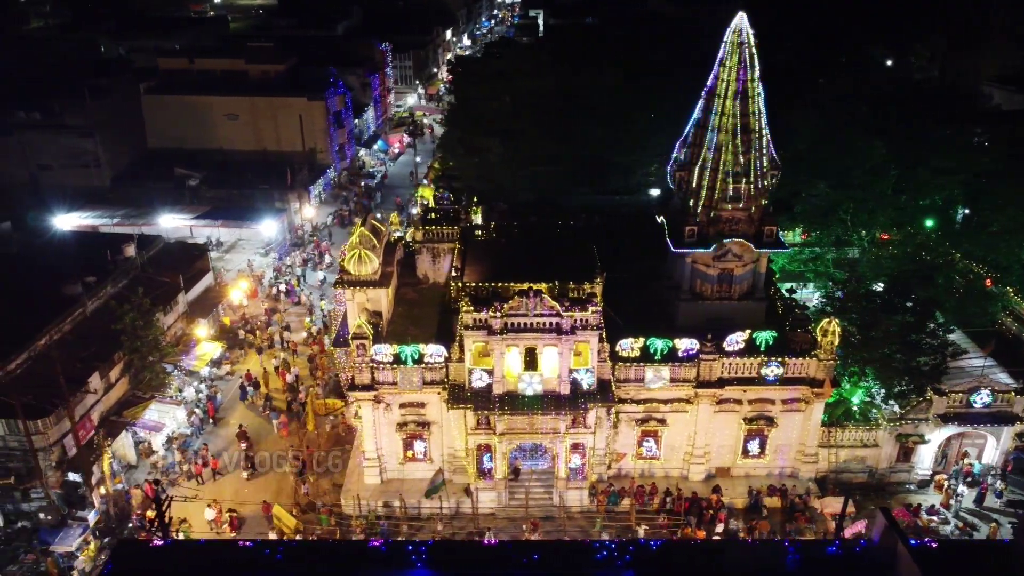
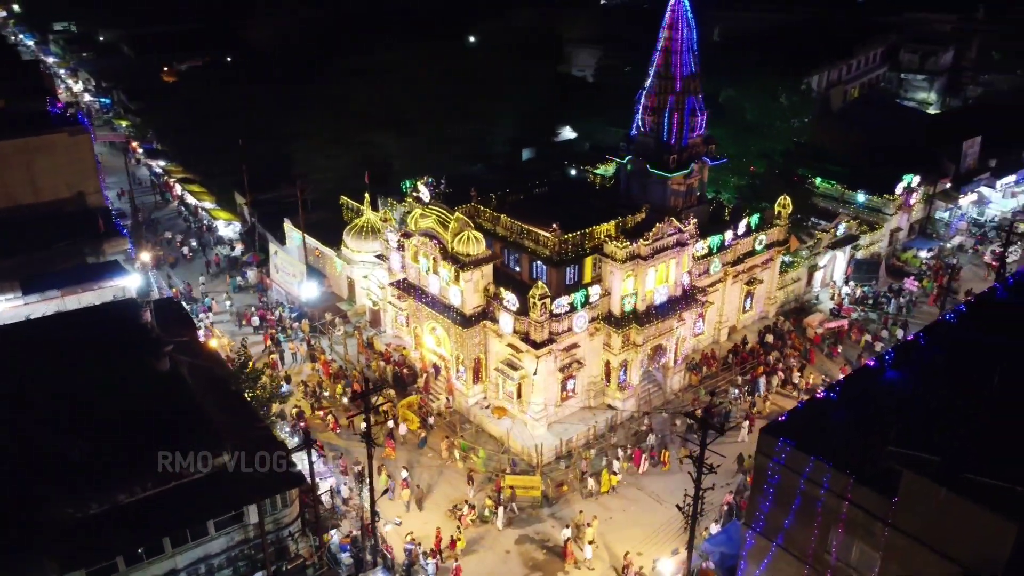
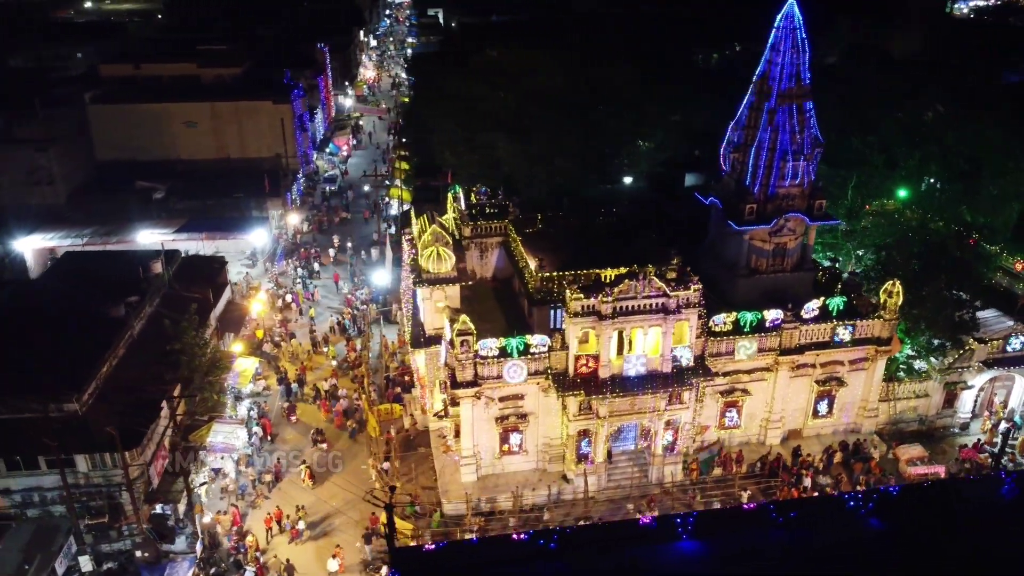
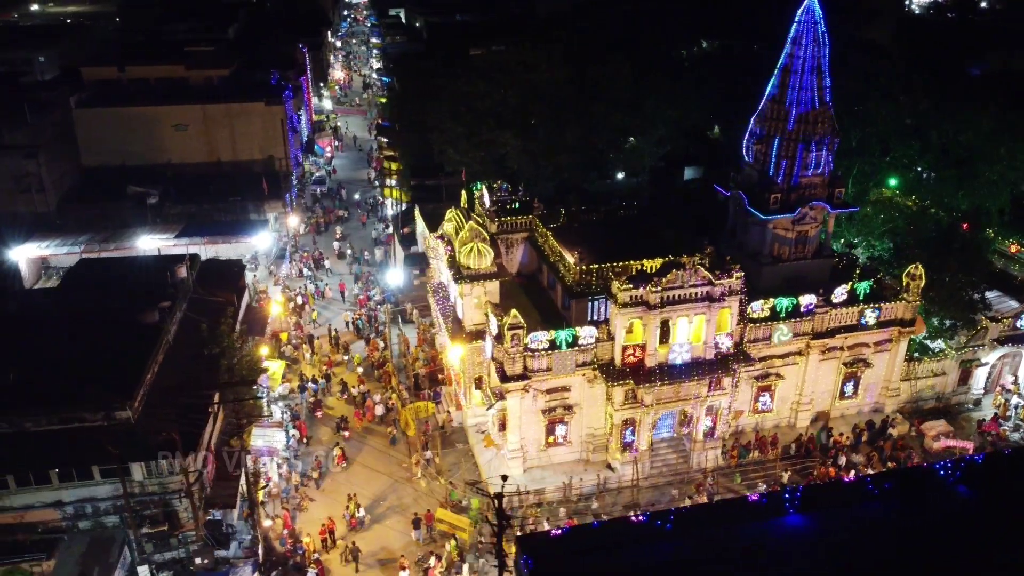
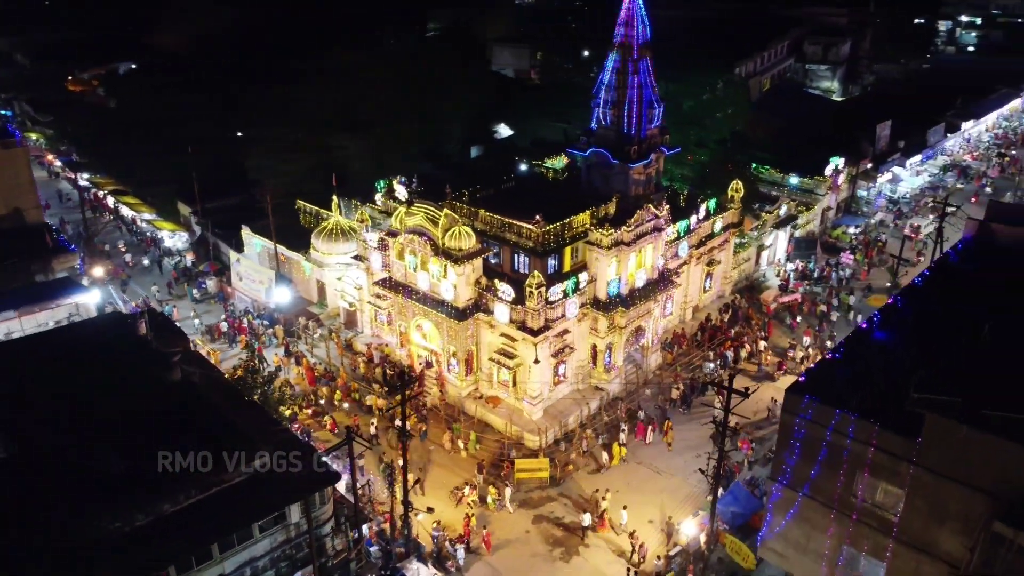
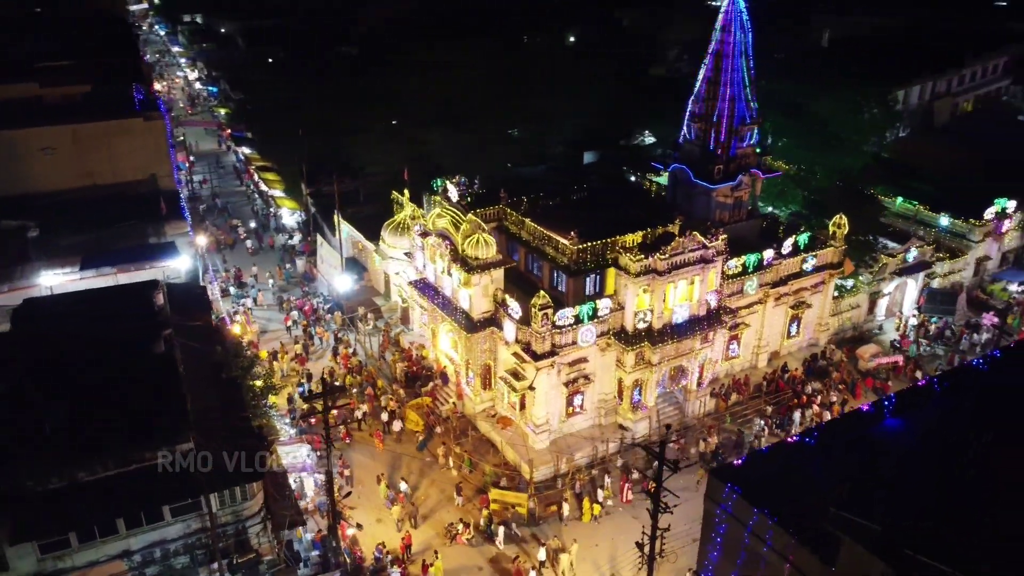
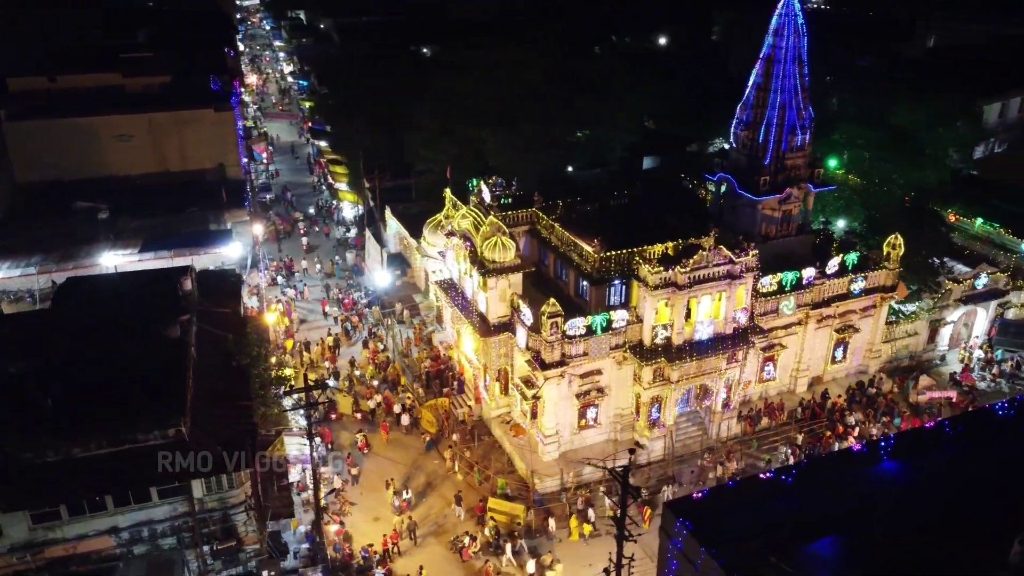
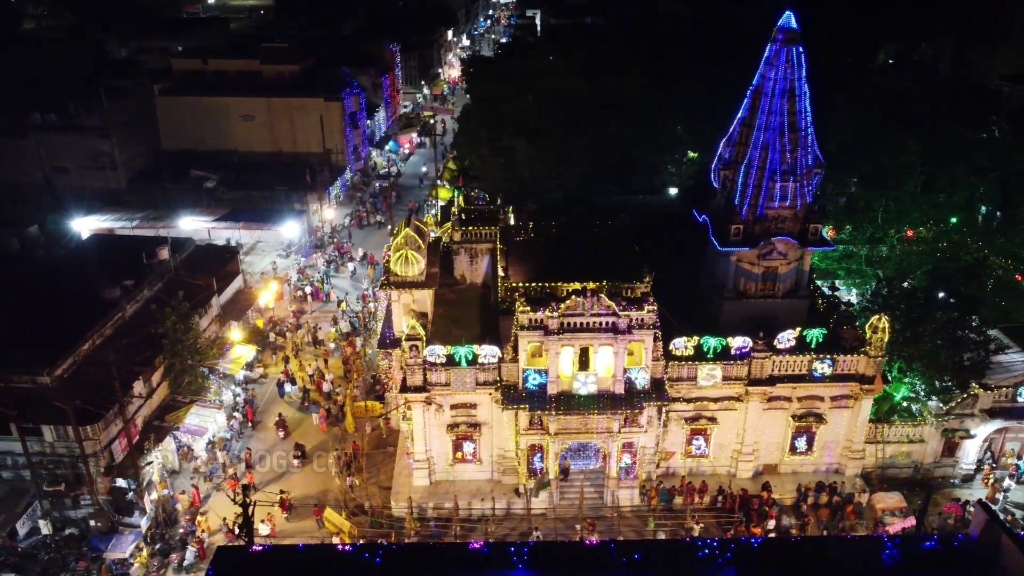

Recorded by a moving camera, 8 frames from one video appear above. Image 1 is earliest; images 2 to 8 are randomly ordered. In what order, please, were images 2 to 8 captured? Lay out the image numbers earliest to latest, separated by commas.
8, 3, 4, 7, 6, 2, 5
